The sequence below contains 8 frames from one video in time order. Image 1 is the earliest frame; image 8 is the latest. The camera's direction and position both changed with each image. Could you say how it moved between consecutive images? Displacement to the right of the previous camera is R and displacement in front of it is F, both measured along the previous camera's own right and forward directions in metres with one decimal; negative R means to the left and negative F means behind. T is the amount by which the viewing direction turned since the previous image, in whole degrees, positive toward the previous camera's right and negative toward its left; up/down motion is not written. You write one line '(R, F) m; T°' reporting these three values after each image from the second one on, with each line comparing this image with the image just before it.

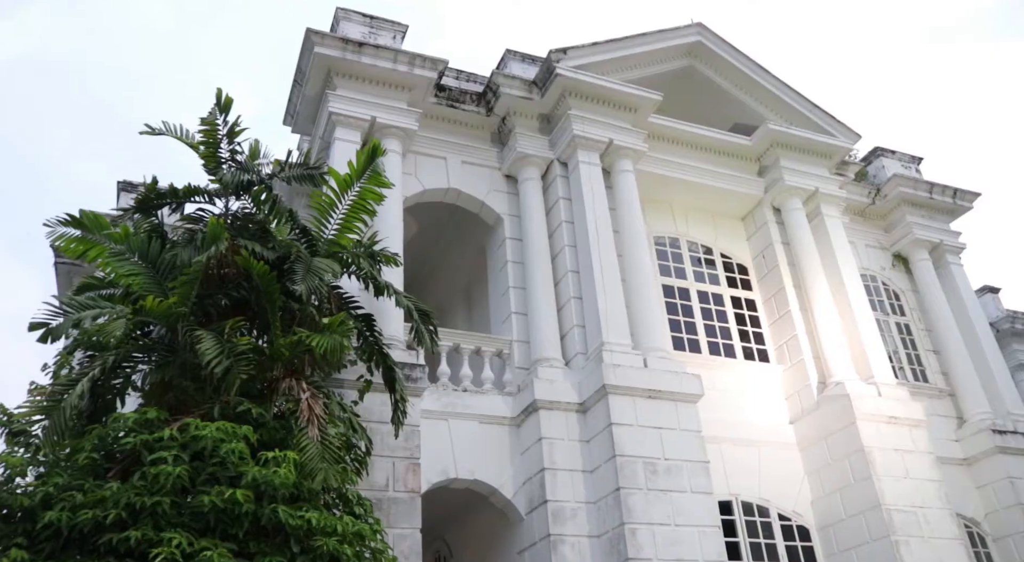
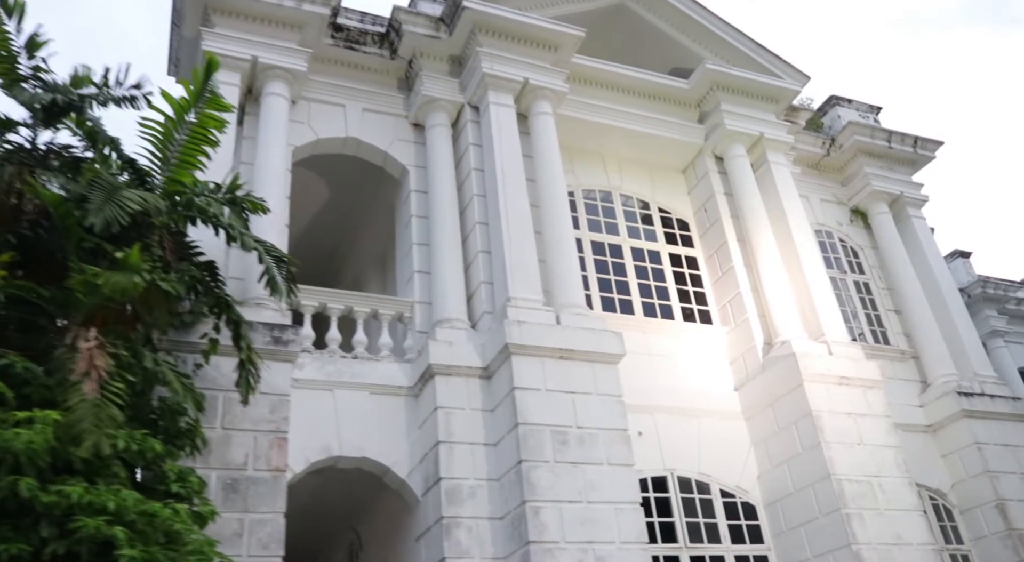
(+1.0, +1.3) m; +1°
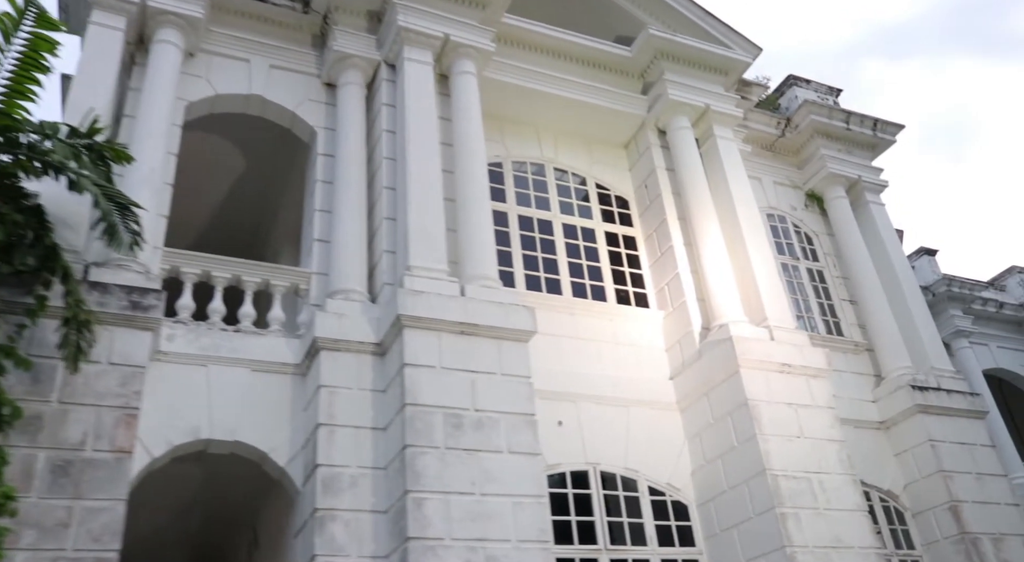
(+0.8, +0.9) m; +1°
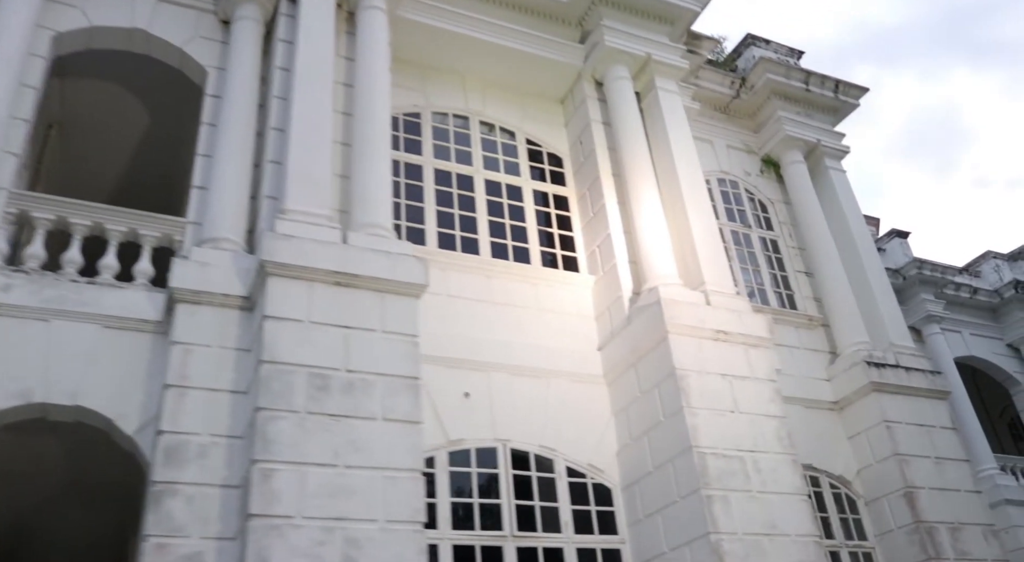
(+0.8, +1.0) m; +1°
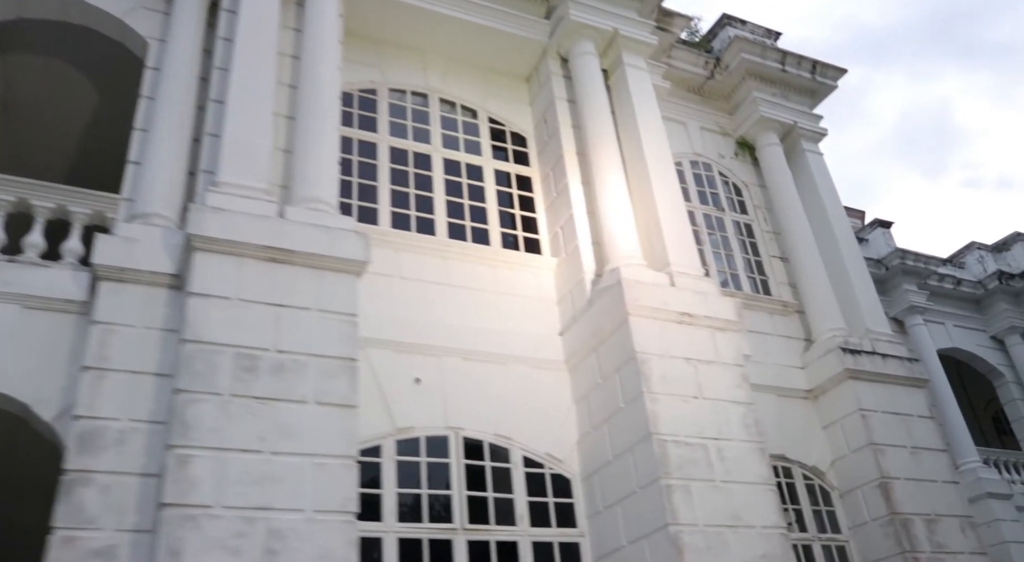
(+0.3, +0.4) m; +1°
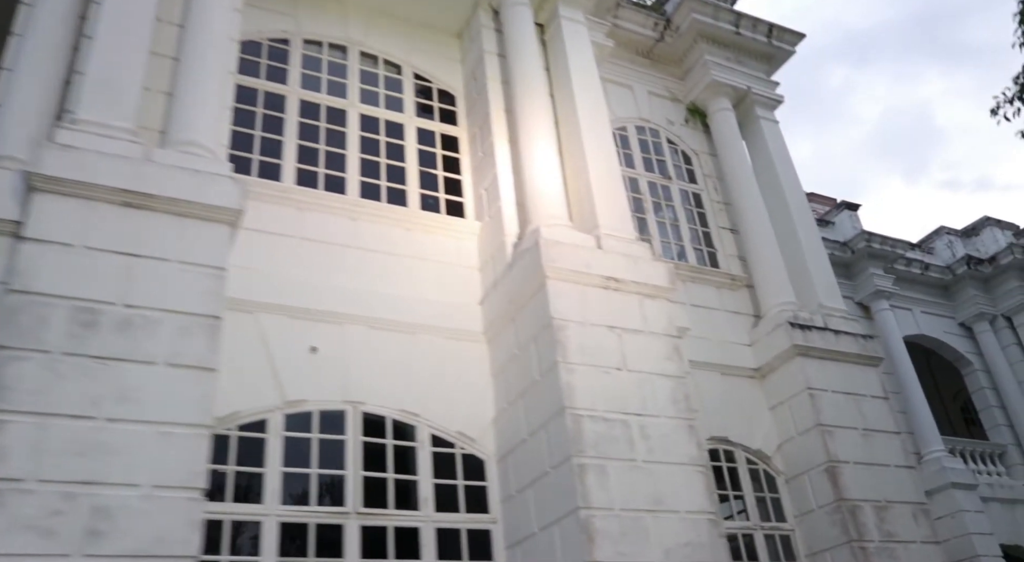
(+0.6, +0.7) m; +1°
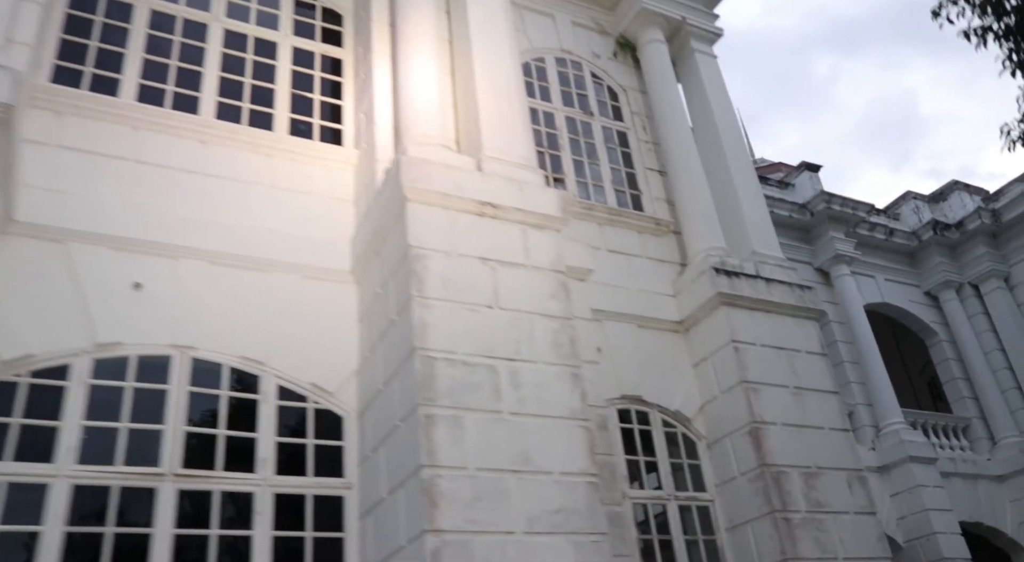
(+0.9, +1.0) m; +1°
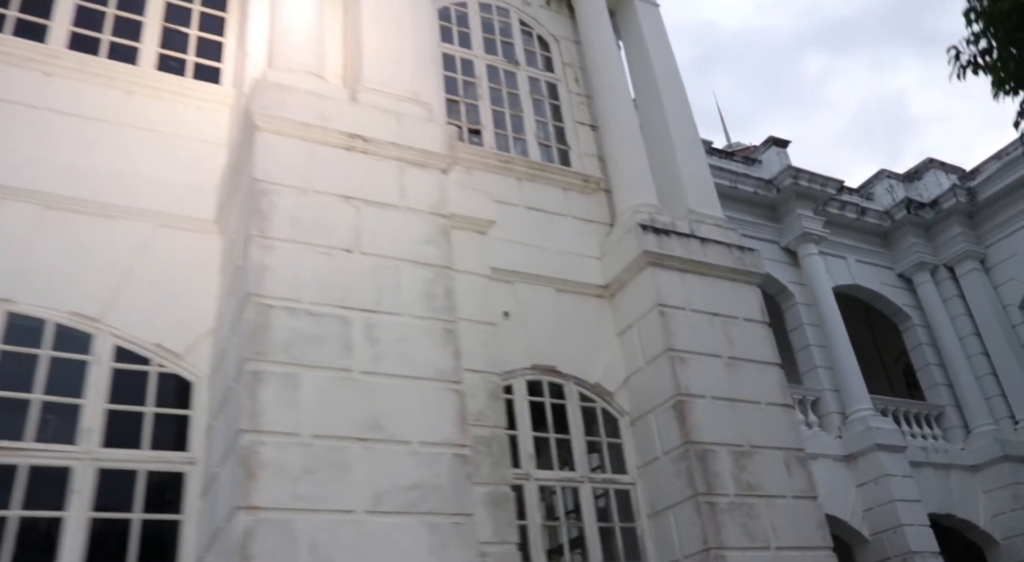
(+0.7, +0.8) m; 0°
